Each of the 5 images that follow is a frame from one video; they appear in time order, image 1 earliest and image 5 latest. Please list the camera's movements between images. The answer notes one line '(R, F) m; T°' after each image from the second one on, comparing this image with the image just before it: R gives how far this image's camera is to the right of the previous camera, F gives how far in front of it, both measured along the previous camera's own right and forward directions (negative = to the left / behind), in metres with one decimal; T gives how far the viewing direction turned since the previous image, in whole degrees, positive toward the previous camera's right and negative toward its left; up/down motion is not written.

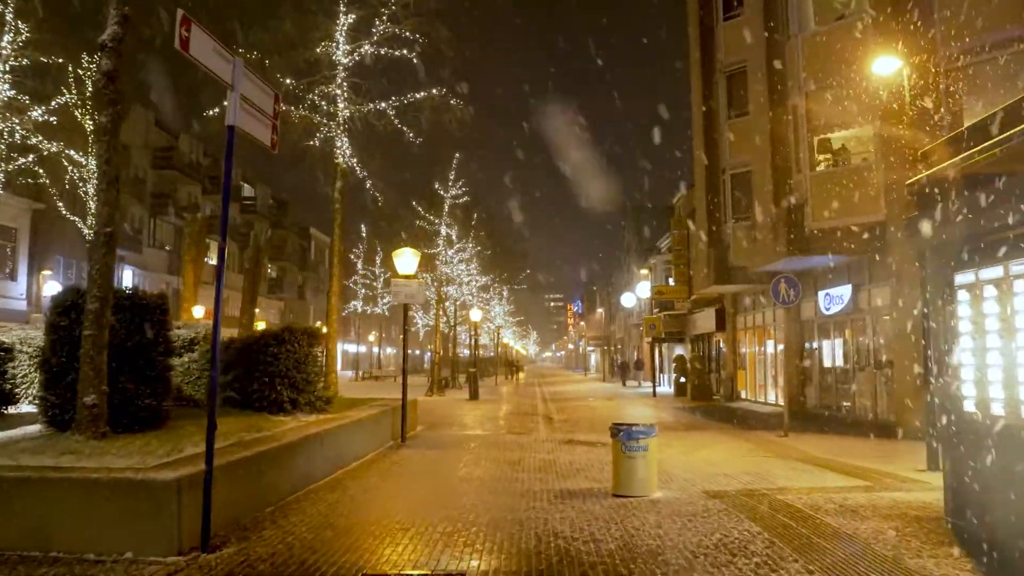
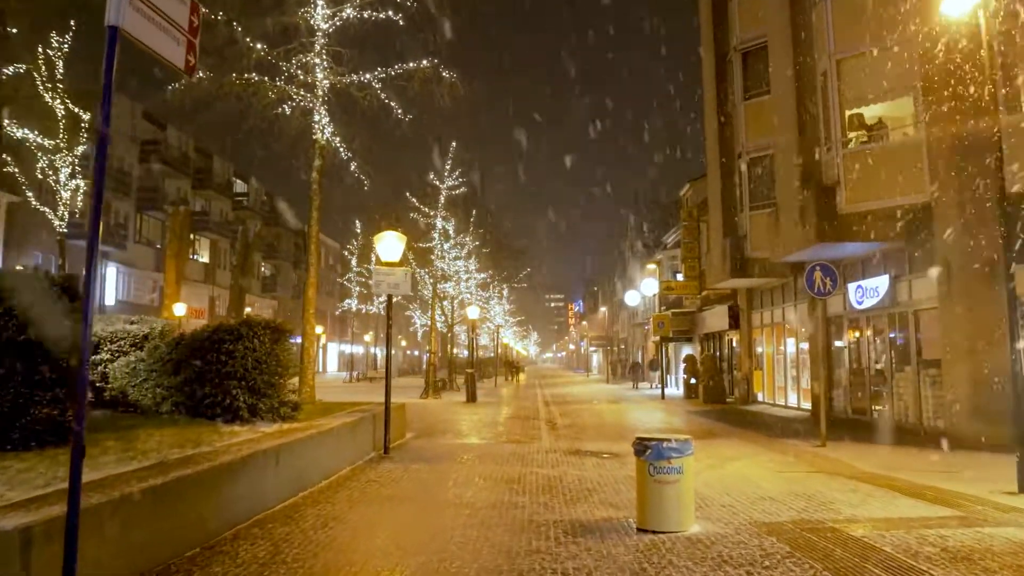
(0.0, +1.9) m; 0°
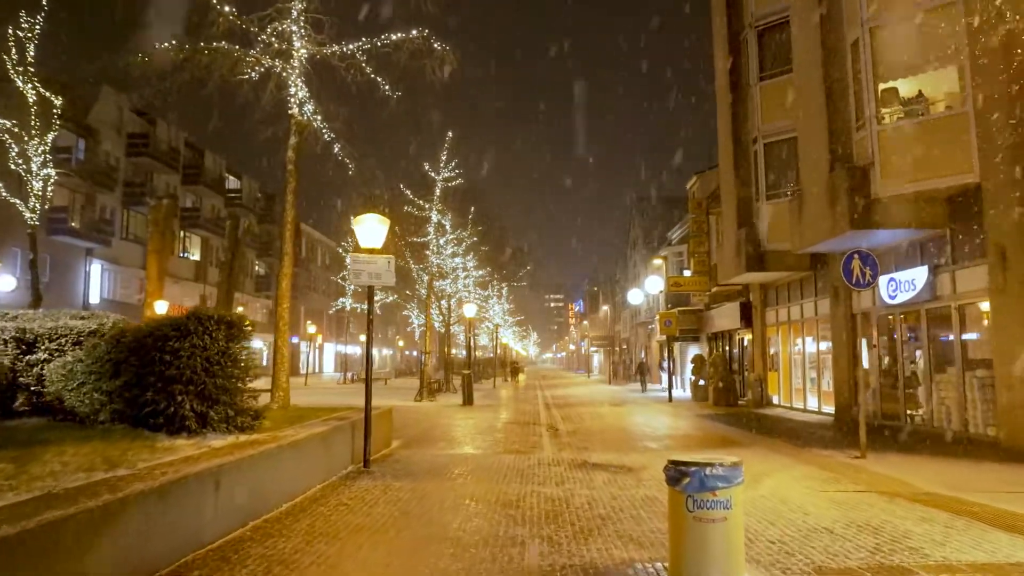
(0.0, +1.6) m; 0°
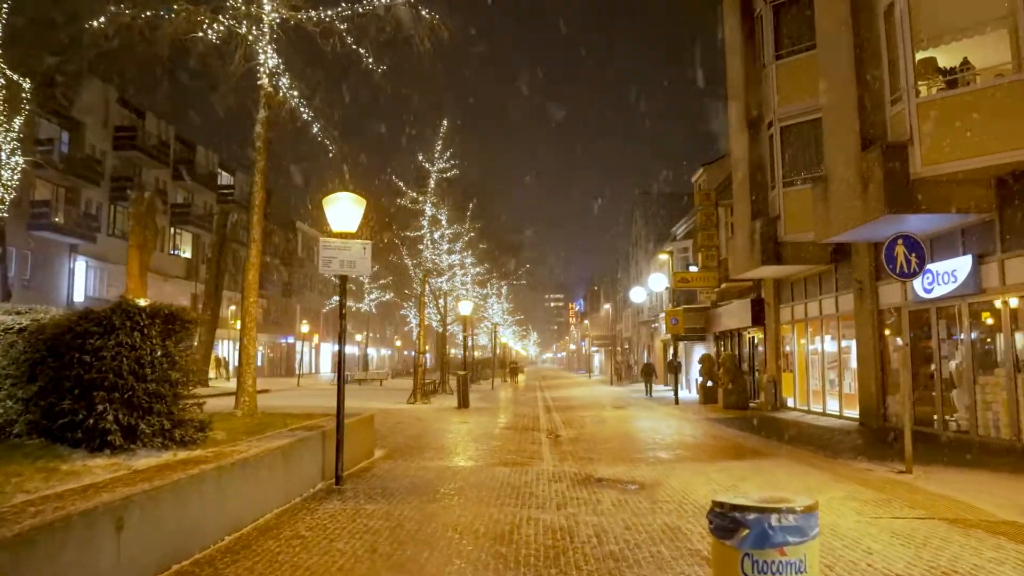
(+0.1, +1.5) m; 0°
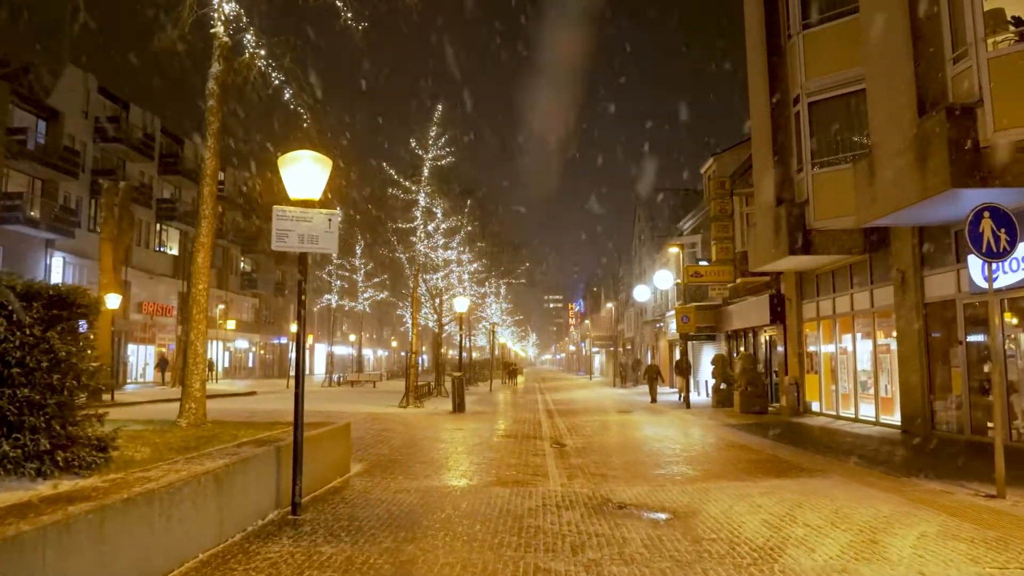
(0.0, +2.0) m; 0°
